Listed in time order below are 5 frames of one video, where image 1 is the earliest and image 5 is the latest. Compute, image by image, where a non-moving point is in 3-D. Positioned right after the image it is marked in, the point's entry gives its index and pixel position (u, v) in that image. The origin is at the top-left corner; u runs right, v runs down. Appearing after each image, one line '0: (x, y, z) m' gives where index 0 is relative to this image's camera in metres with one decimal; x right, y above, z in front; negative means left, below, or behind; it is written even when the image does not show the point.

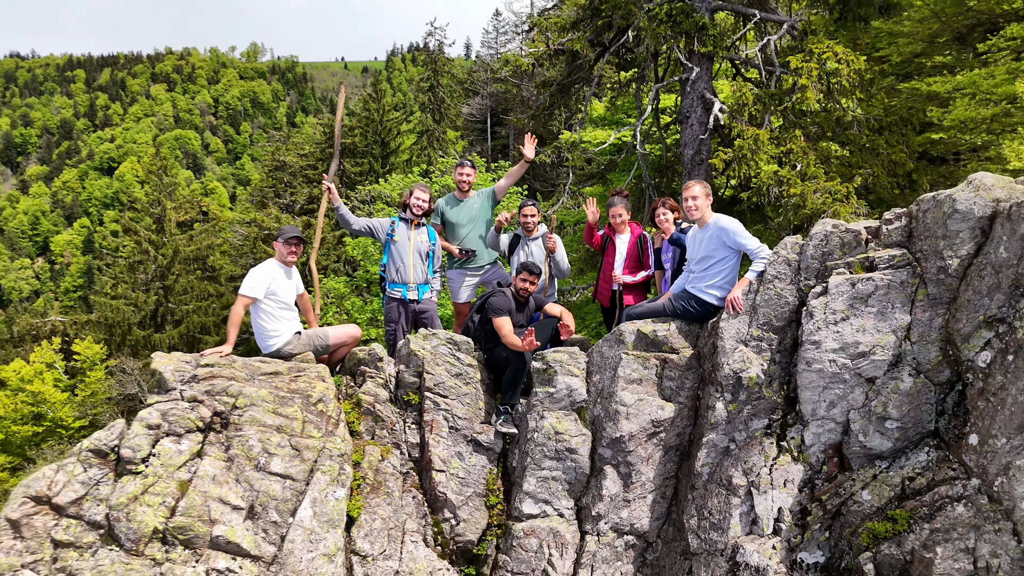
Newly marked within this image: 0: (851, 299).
0: (+1.7, -0.1, +3.7) m
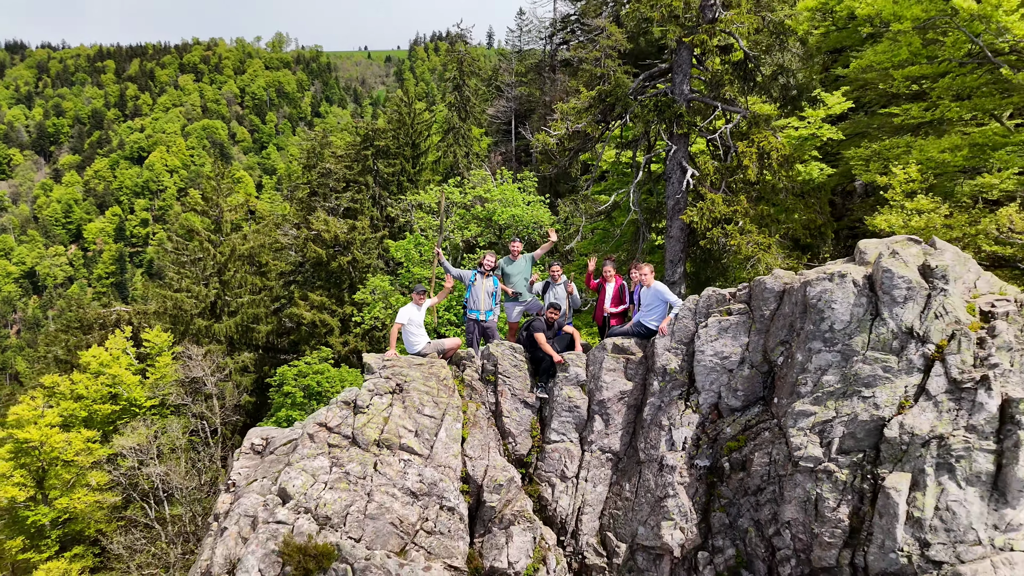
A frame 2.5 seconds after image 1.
0: (+2.0, -0.4, +7.1) m
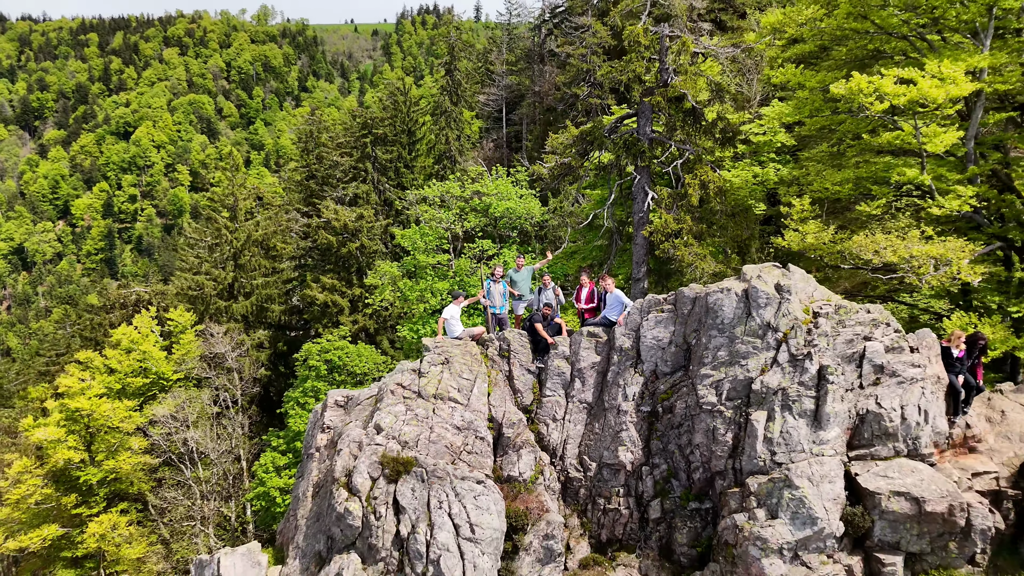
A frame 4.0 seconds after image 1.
0: (+2.1, -0.5, +10.9) m
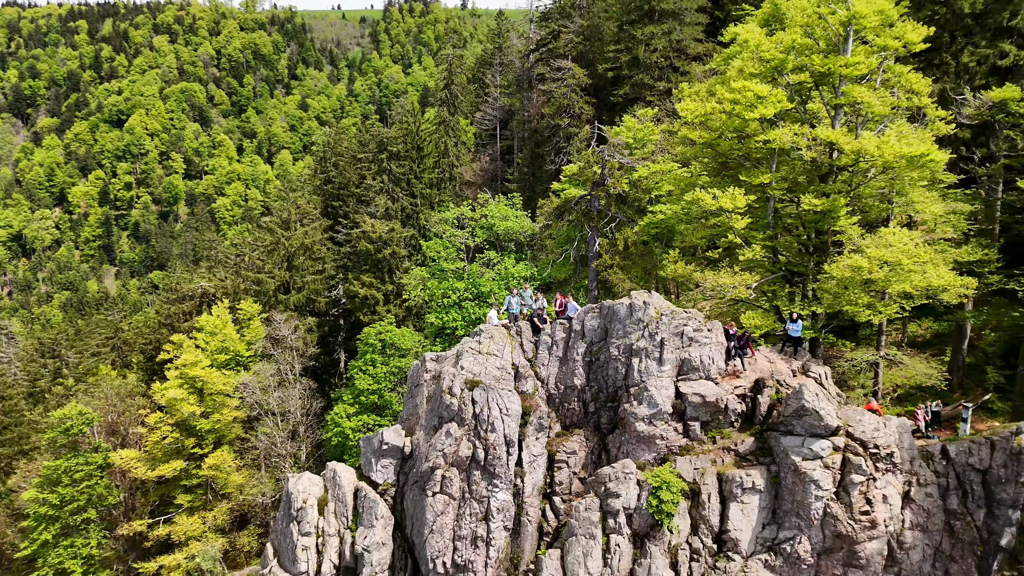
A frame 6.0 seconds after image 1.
0: (+2.5, -0.9, +22.6) m
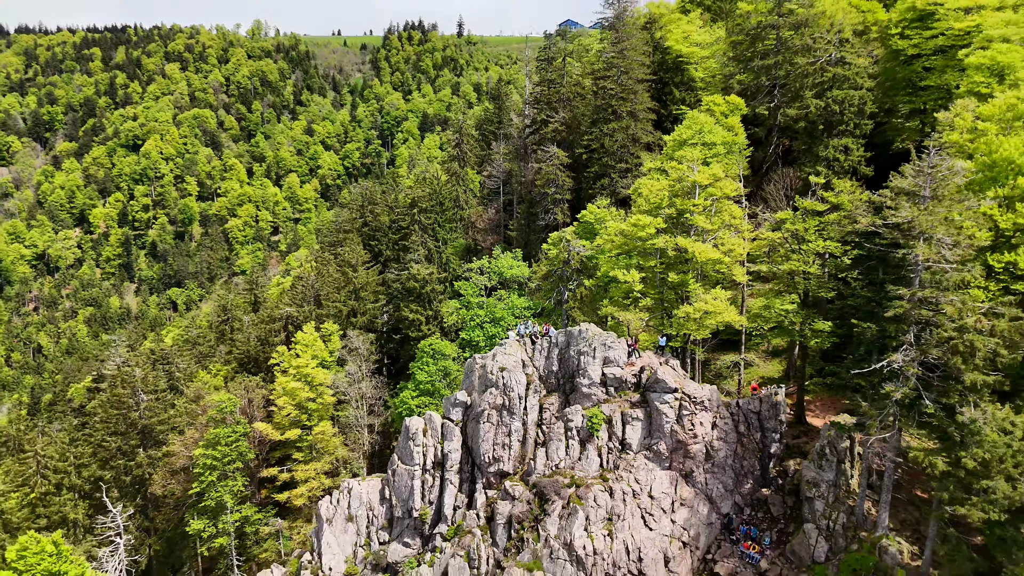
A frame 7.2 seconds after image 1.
0: (+3.0, -2.9, +45.1) m
